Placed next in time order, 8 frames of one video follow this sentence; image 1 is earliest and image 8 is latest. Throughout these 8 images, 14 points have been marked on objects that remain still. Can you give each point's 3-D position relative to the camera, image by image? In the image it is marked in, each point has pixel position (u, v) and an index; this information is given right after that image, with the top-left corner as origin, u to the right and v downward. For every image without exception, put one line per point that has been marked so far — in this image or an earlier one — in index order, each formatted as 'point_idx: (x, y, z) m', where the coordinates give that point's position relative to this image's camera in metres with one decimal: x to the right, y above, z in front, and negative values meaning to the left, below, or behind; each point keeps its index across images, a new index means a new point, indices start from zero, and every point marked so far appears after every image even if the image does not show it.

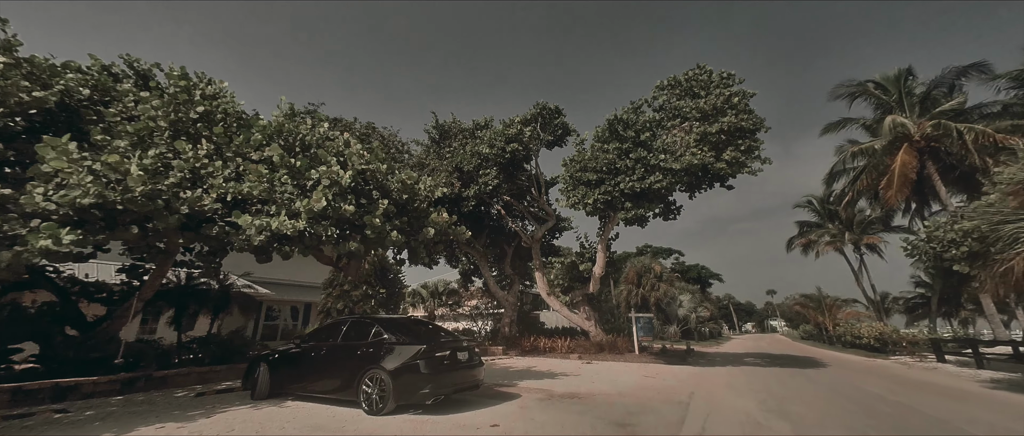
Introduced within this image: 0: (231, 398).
0: (-6.4, -4.1, +8.2) m
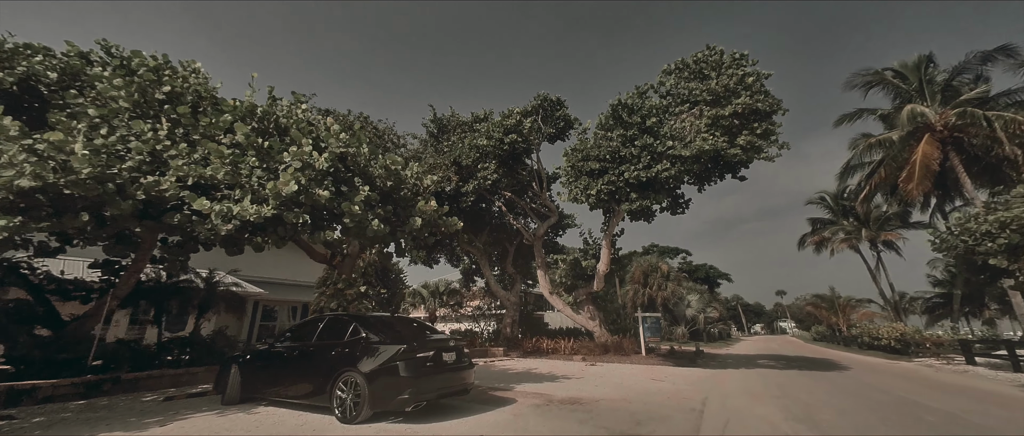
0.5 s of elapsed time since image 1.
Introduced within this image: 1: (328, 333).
0: (-6.5, -3.8, +7.5) m
1: (-3.6, -2.2, +7.0) m
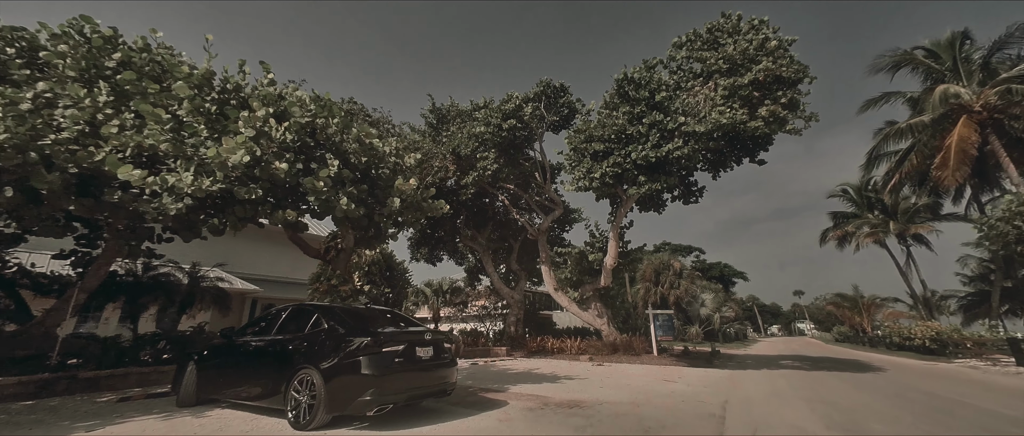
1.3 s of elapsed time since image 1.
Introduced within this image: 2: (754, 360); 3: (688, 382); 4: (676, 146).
0: (-6.7, -3.5, +6.7) m
1: (-3.8, -1.8, +6.2) m
2: (+11.7, -6.9, +17.5) m
3: (+4.8, -4.5, +10.0) m
4: (+4.6, +2.0, +10.2) m
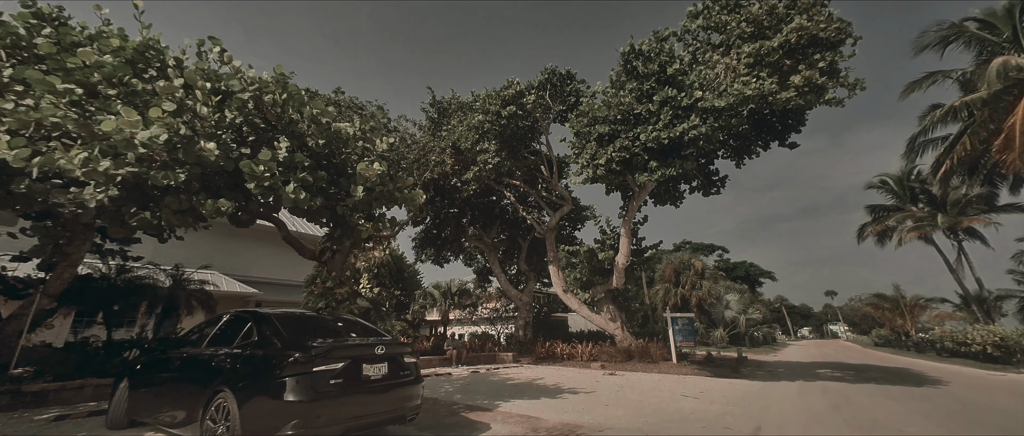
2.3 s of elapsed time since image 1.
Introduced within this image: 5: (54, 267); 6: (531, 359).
0: (-7.0, -3.4, +5.9) m
1: (-4.1, -1.7, +5.2) m
2: (+12.0, -6.6, +15.8) m
3: (+4.7, -4.3, +8.6) m
4: (+4.4, +2.3, +8.8) m
5: (-11.0, -1.2, +8.8) m
6: (+0.9, -6.9, +17.7) m
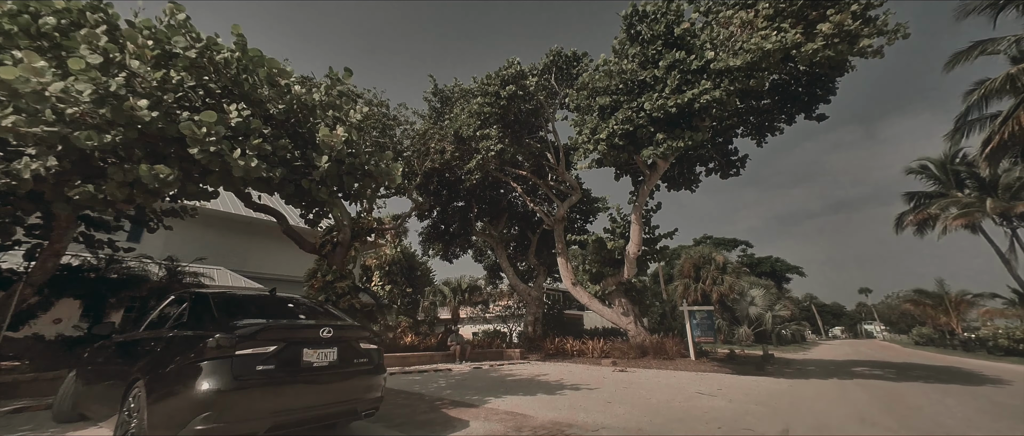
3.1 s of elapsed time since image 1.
0: (-7.2, -3.0, +5.5) m
1: (-4.5, -1.3, +4.7) m
2: (+12.2, -5.9, +14.4) m
3: (+4.6, -3.8, +7.6) m
4: (+4.1, +2.8, +7.8) m
5: (-11.2, -0.9, +8.6) m
6: (+1.3, -6.4, +16.9) m
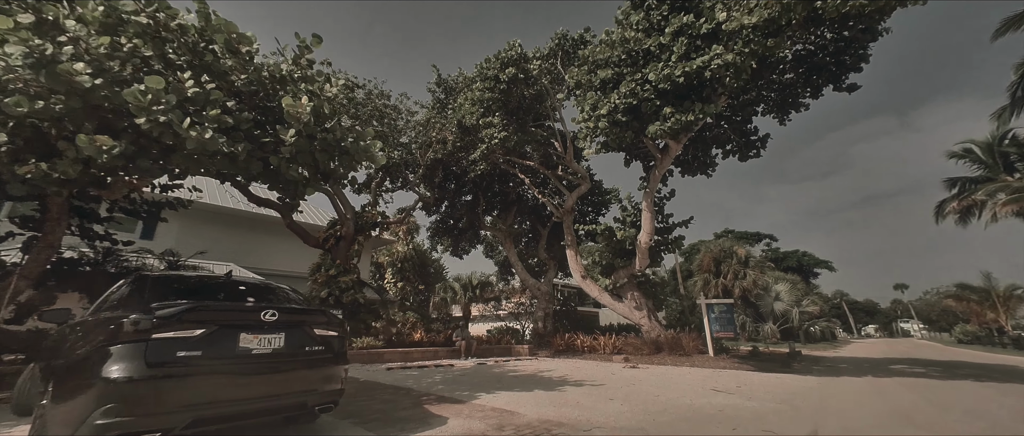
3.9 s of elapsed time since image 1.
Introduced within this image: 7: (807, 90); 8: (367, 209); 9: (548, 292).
0: (-7.4, -2.8, +5.3) m
1: (-4.7, -1.0, +4.3) m
2: (+12.4, -5.4, +13.3) m
3: (+4.5, -3.3, +6.8) m
4: (+4.0, +3.2, +7.1) m
5: (-11.3, -0.7, +8.5) m
6: (+1.7, -6.0, +16.3) m
7: (+8.8, +3.8, +10.8) m
8: (-6.7, +0.4, +16.9) m
9: (+2.0, -4.1, +20.0) m
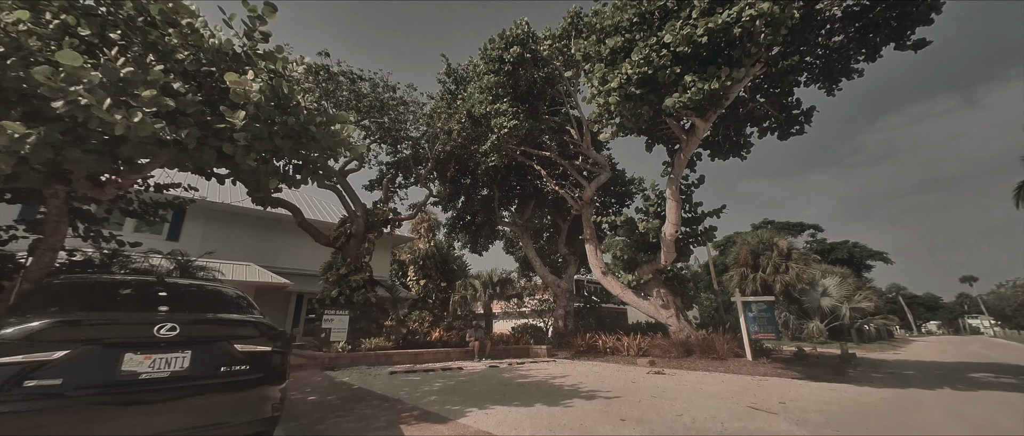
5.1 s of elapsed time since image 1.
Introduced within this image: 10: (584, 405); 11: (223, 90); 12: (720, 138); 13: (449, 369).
0: (-7.6, -2.8, +5.0) m
1: (-5.0, -1.0, +3.8) m
2: (+12.9, -4.8, +11.5) m
3: (+4.4, -3.1, +5.6) m
4: (+3.8, +3.5, +5.8) m
5: (-11.2, -0.8, +8.5) m
6: (+2.4, -5.7, +15.3) m
7: (+8.9, +4.2, +9.2) m
8: (-6.1, +0.6, +16.5) m
9: (+3.0, -3.7, +19.0) m
10: (+1.2, -3.2, +6.2) m
11: (-4.1, +1.8, +5.1) m
12: (+6.6, +2.5, +11.4) m
13: (-1.9, -4.6, +10.9) m
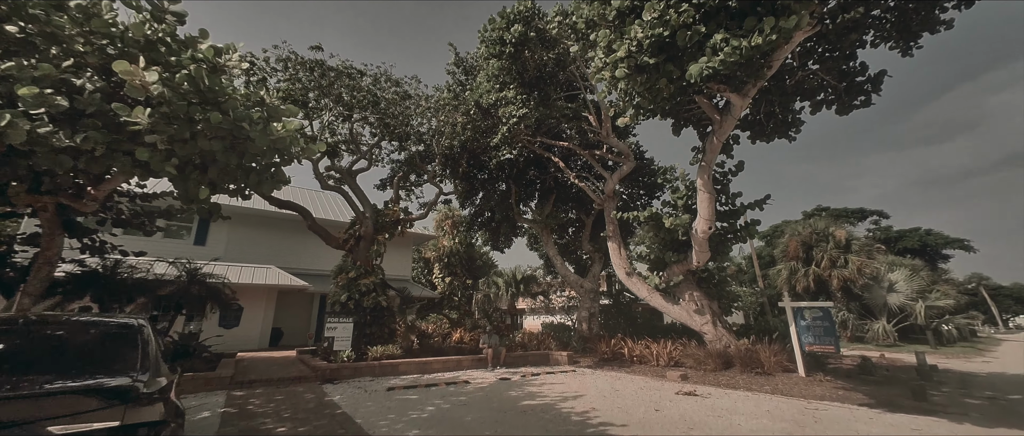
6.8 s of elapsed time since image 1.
0: (-7.8, -3.1, +4.6) m
1: (-5.4, -1.2, +3.2) m
2: (+13.2, -4.5, +9.3) m
3: (+4.2, -3.0, +4.2) m
4: (+3.4, +3.5, +4.3) m
5: (-11.2, -1.1, +8.4) m
6: (+3.1, -5.5, +14.0) m
7: (+8.7, +4.4, +7.2) m
8: (-5.4, +0.5, +15.9) m
9: (+4.0, -3.5, +17.6) m
10: (+1.1, -3.3, +5.1) m
11: (-4.5, +1.6, +4.3) m
12: (+6.7, +2.7, +9.6) m
13: (-1.6, -4.6, +10.1) m
